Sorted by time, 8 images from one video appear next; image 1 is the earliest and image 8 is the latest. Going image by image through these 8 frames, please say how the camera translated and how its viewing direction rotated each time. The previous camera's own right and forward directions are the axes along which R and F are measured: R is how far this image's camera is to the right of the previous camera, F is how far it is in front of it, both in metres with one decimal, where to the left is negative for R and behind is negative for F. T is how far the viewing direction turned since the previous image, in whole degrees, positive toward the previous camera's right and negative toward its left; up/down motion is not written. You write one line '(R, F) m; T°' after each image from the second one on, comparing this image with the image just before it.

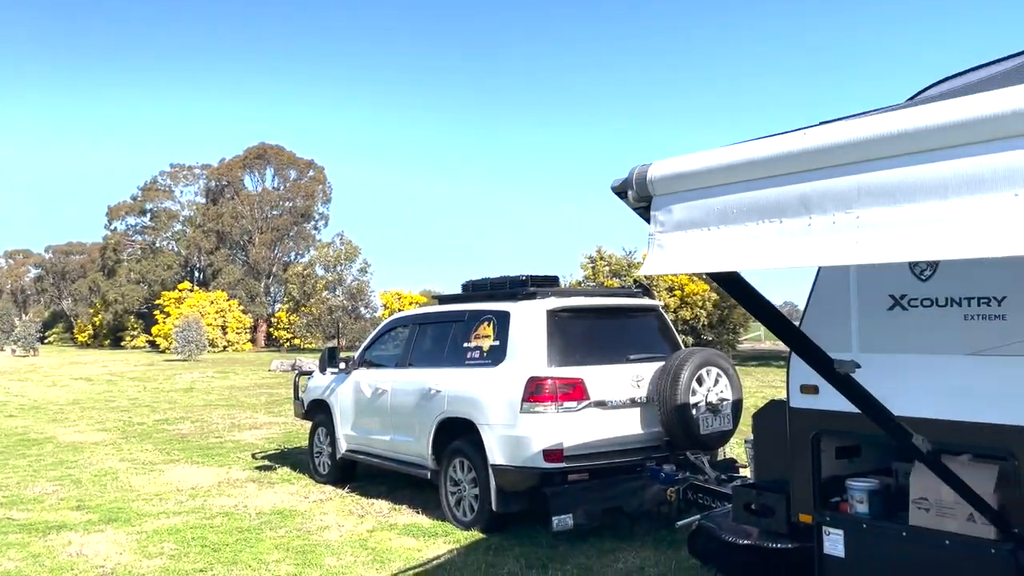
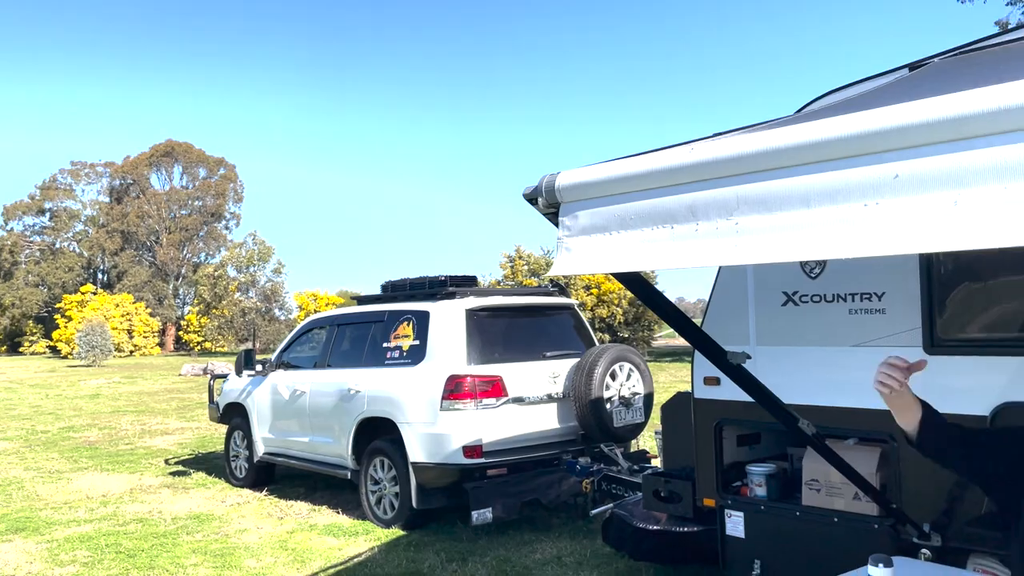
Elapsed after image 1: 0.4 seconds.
(0.0, -0.1) m; +6°
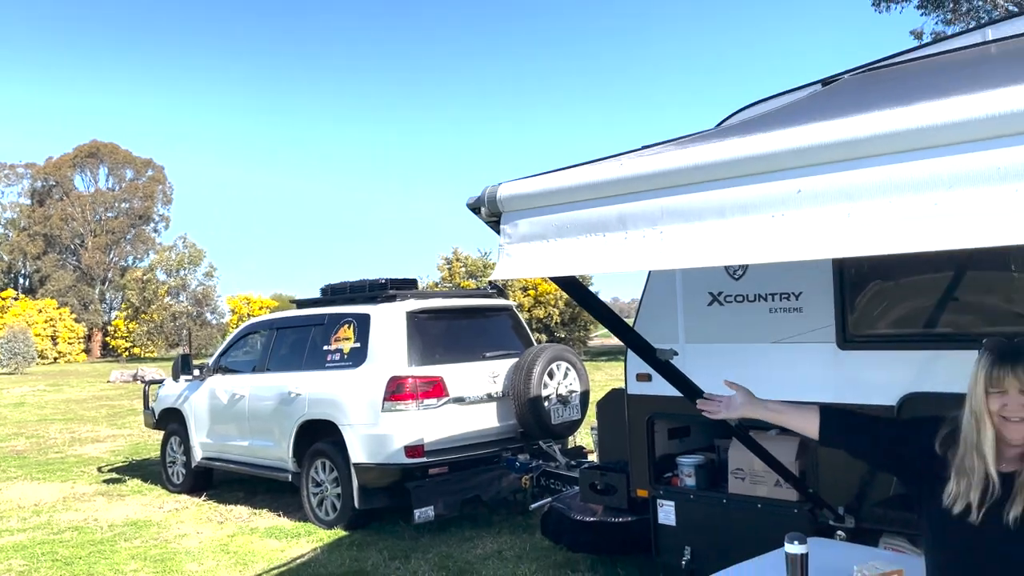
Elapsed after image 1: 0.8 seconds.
(0.0, -0.1) m; +4°
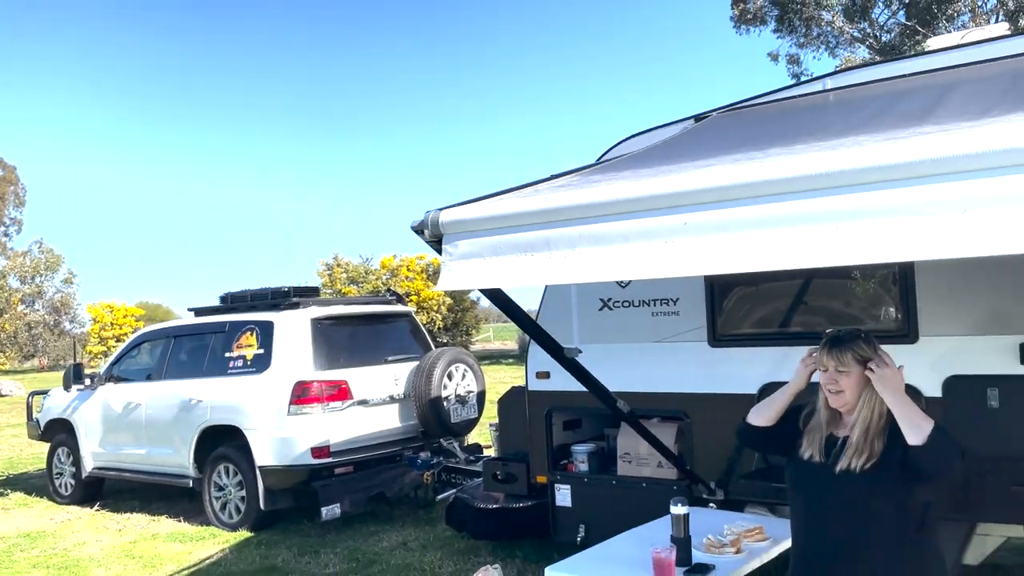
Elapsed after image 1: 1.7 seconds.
(-0.2, -0.4) m; +8°
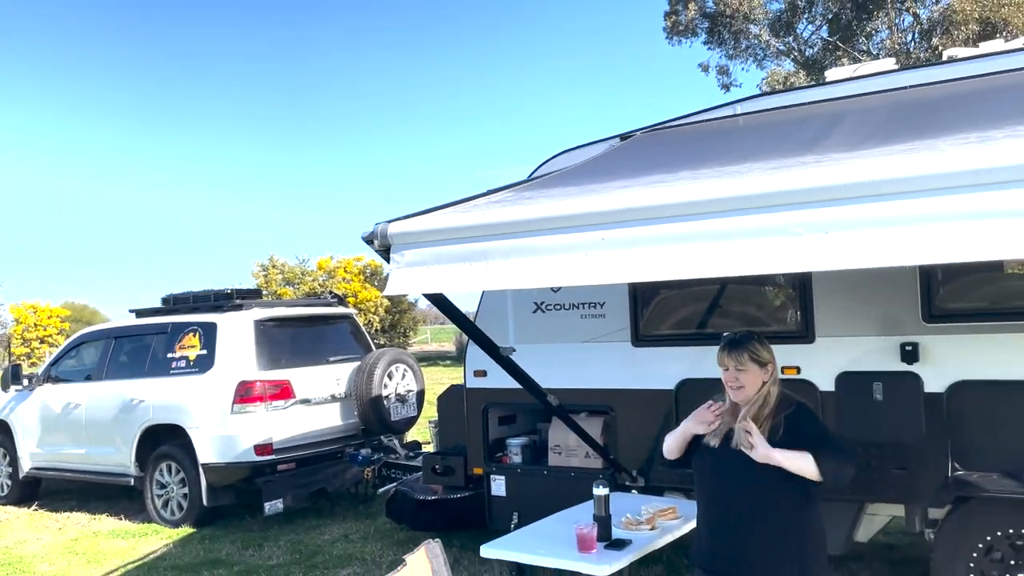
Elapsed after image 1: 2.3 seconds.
(0.0, -0.3) m; +4°
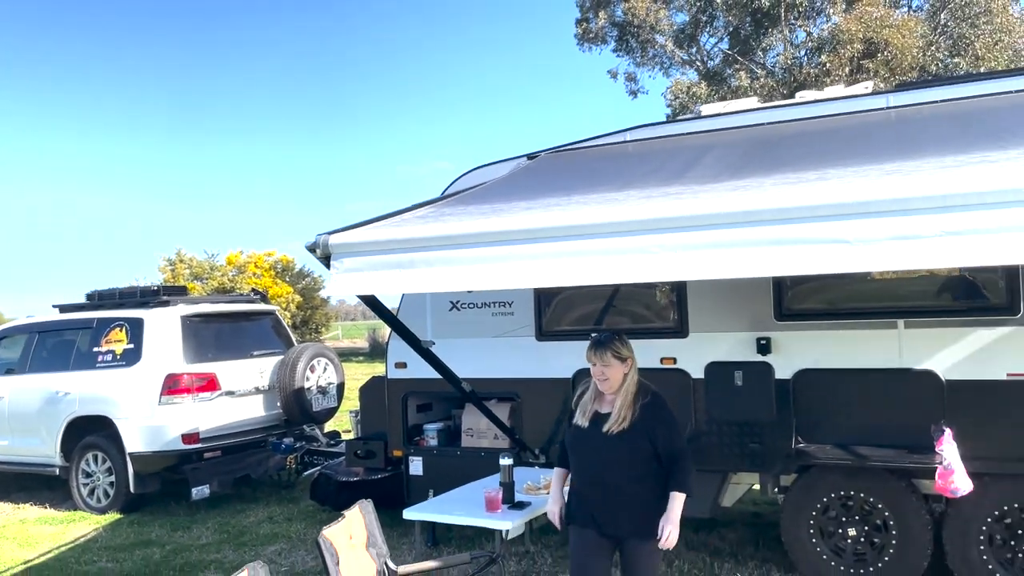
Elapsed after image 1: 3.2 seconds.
(0.0, -0.6) m; +6°
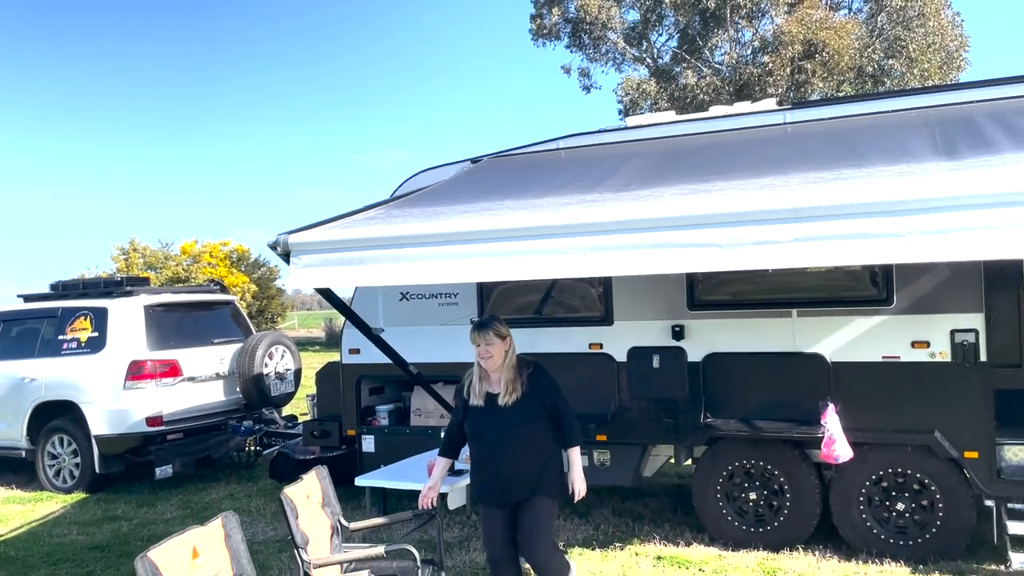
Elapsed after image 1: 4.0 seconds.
(+0.1, -0.5) m; +3°
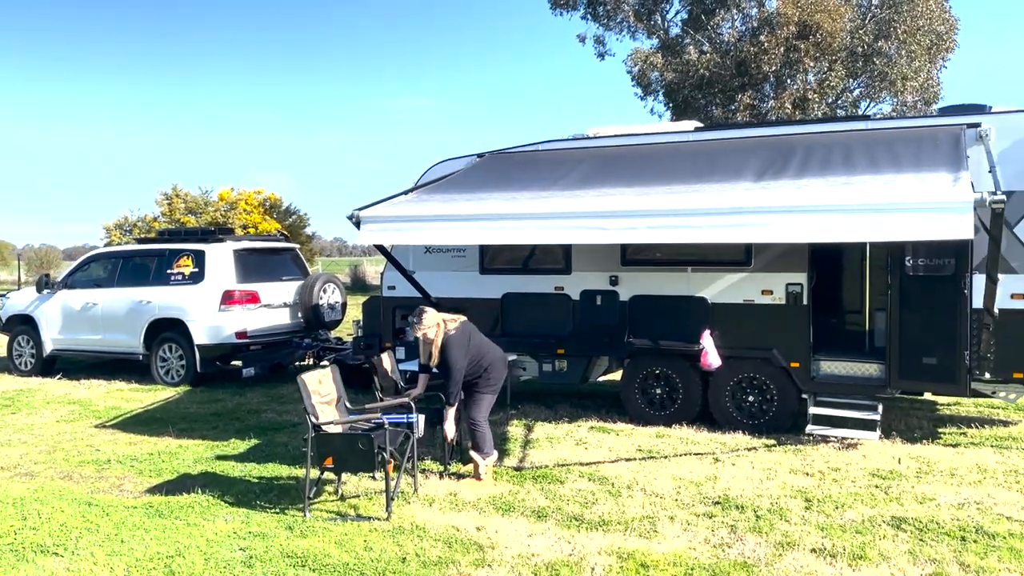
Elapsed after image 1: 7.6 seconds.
(+0.3, -2.4) m; -1°
